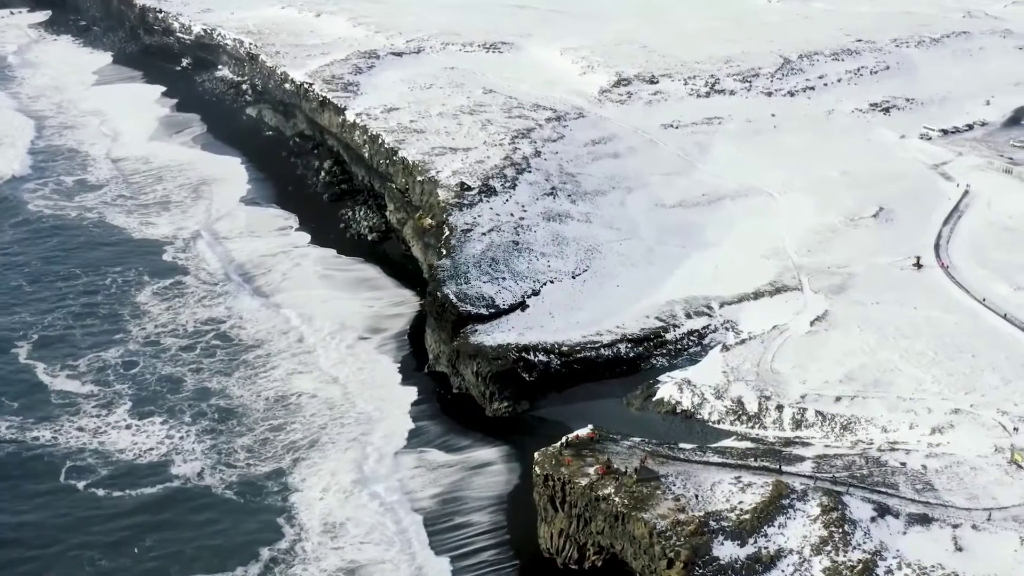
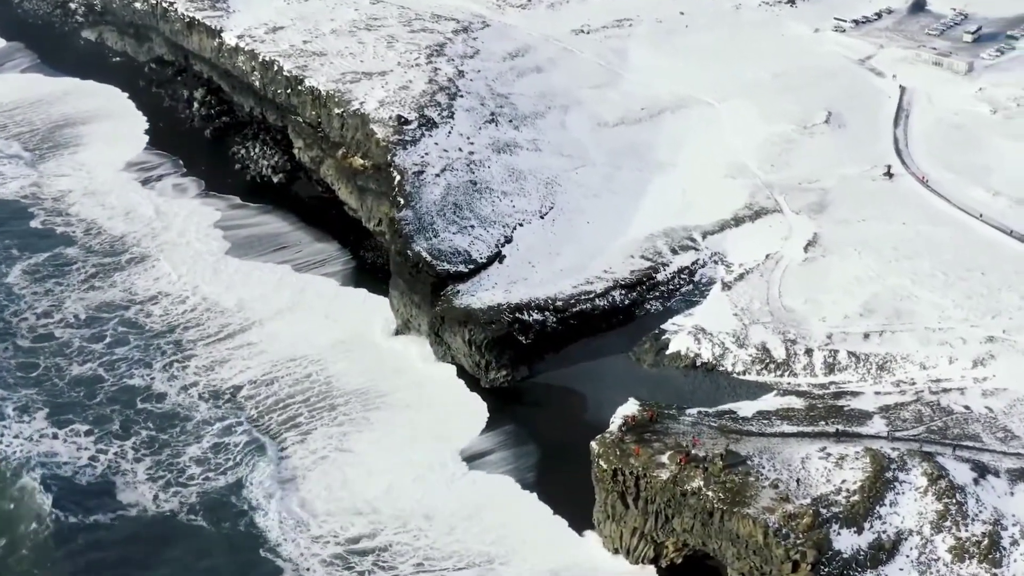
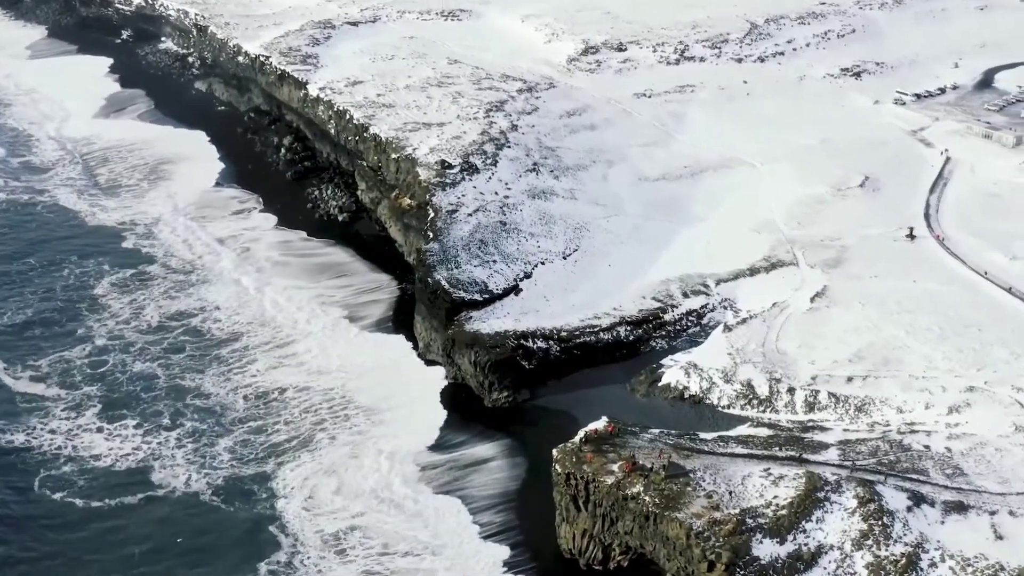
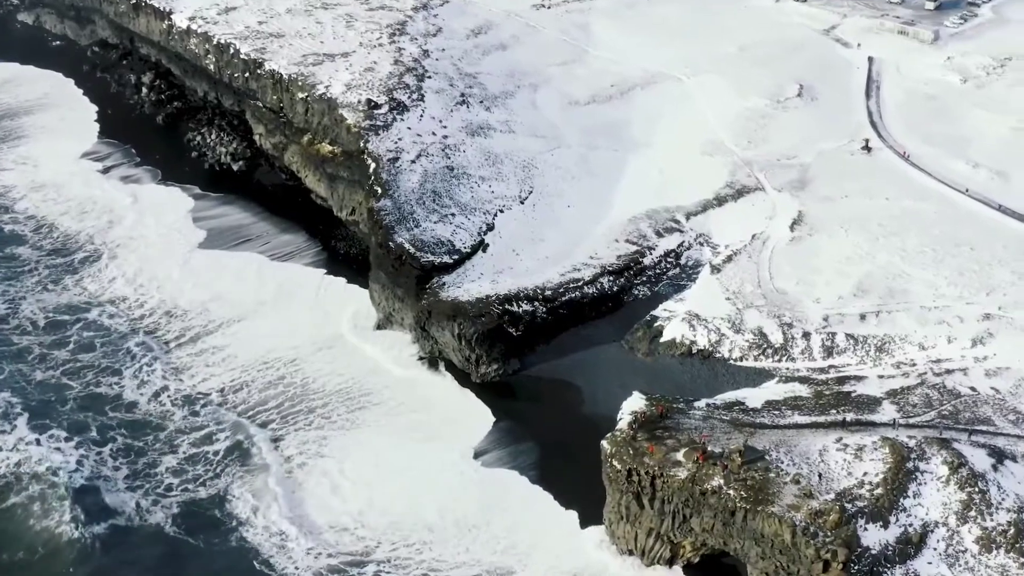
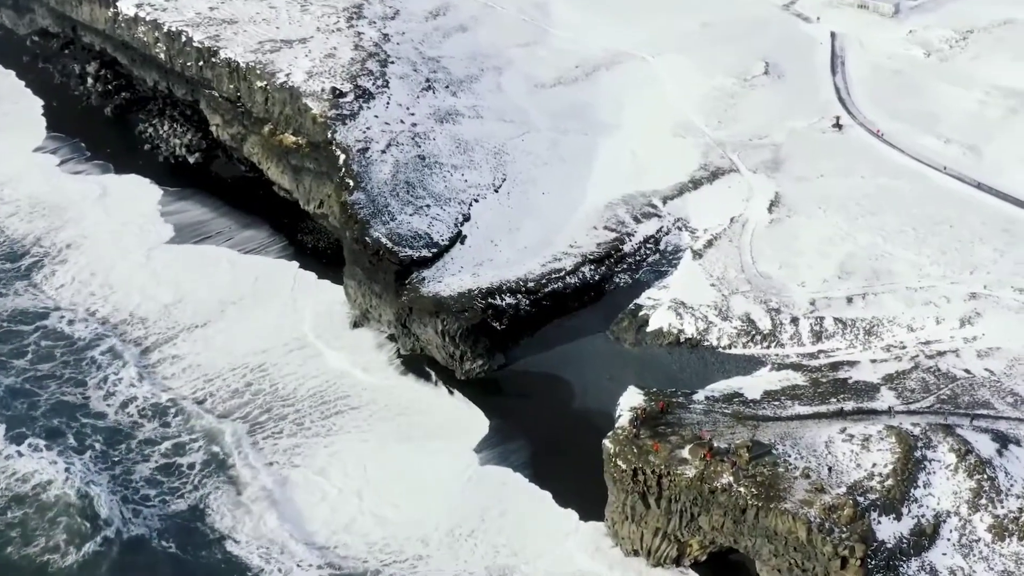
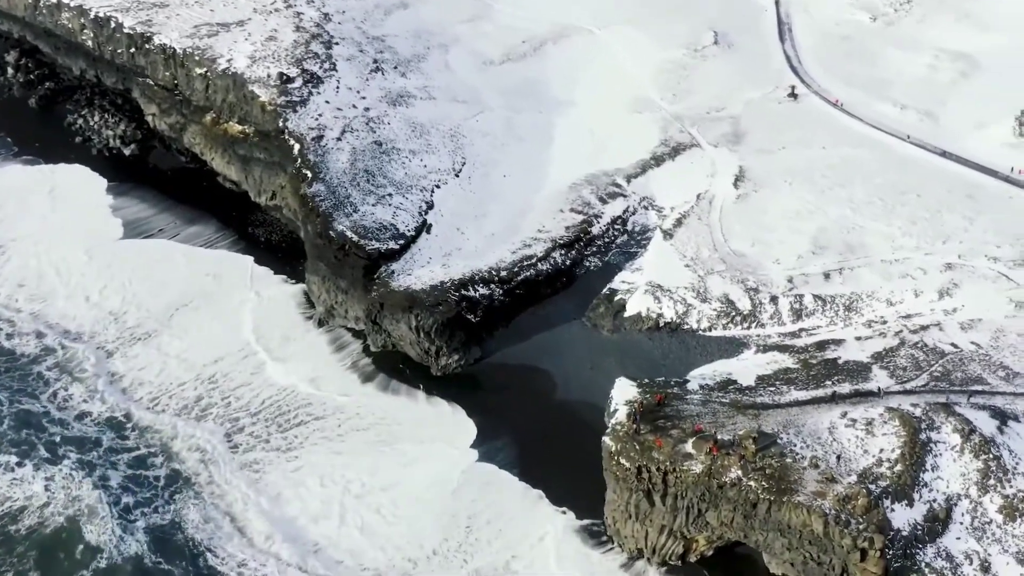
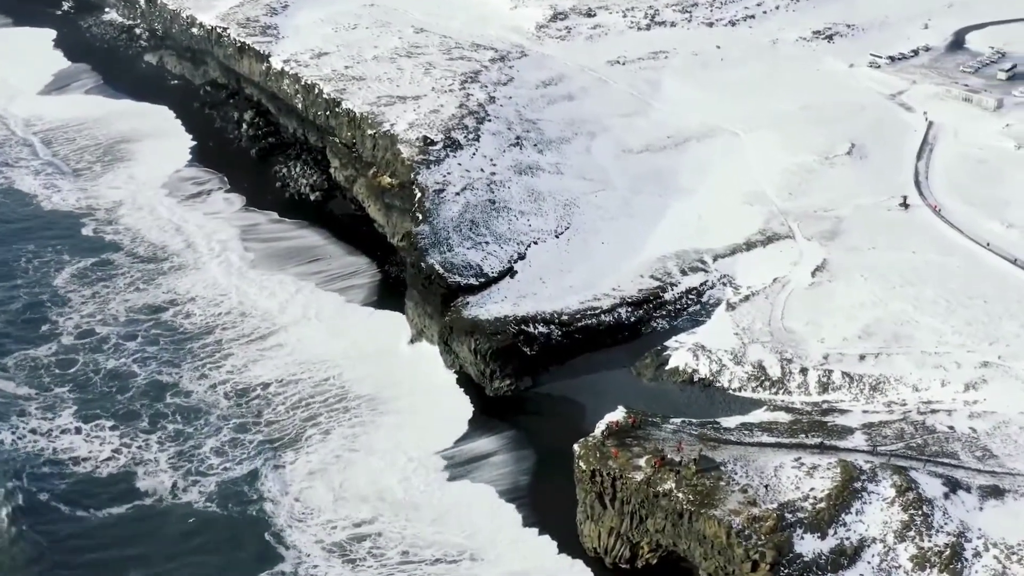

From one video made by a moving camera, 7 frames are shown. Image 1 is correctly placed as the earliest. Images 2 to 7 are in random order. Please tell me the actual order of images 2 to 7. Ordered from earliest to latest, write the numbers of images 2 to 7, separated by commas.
3, 7, 2, 4, 5, 6
